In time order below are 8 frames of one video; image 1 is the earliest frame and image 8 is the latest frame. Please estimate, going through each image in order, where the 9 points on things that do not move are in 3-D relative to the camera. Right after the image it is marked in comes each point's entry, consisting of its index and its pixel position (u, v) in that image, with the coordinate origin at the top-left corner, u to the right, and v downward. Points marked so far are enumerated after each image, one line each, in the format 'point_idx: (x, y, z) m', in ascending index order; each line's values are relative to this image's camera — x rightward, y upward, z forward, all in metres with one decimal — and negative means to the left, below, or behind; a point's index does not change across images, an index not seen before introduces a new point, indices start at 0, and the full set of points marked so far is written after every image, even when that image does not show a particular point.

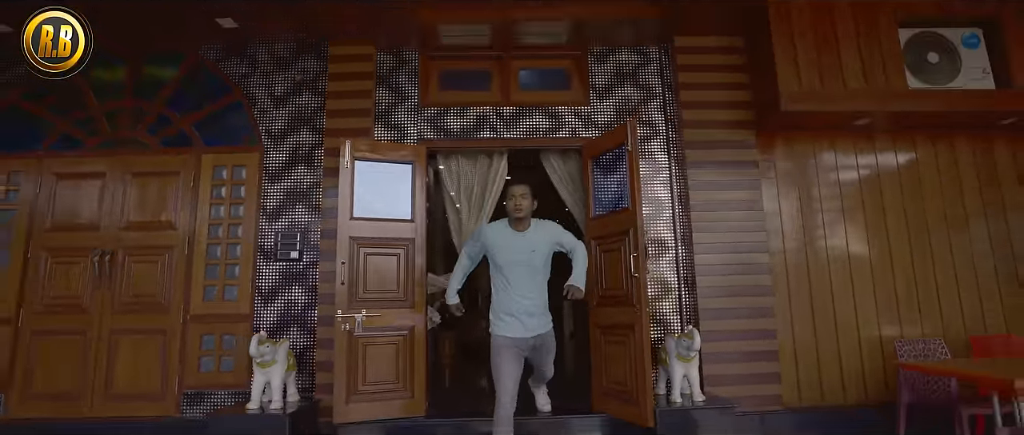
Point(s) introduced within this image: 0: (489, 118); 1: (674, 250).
0: (-0.2, +0.7, +4.3) m
1: (+1.1, -0.2, +4.1) m
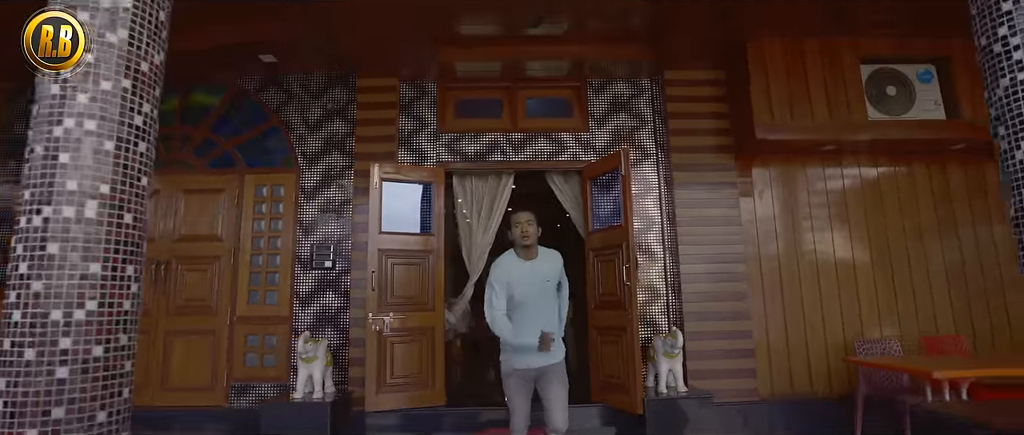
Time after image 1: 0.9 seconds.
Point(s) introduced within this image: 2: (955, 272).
0: (-0.1, +0.6, +4.8) m
1: (+1.2, -0.3, +4.6) m
2: (+3.7, -0.5, +4.7) m
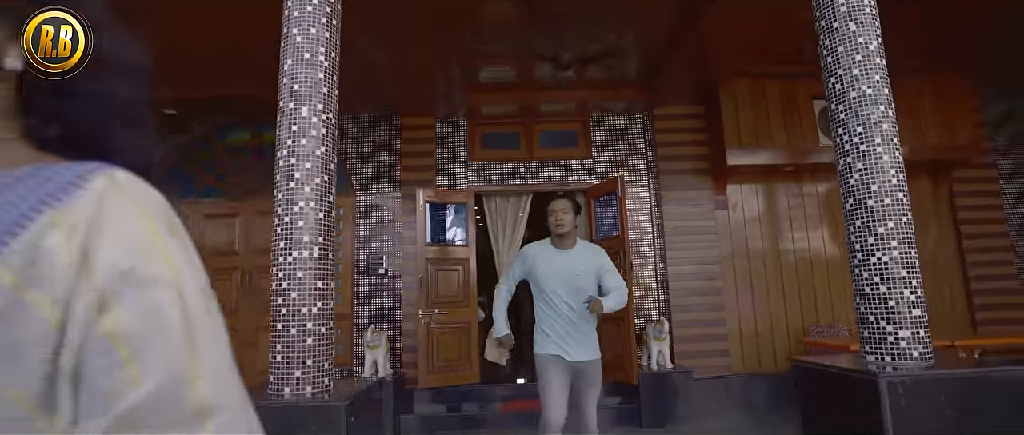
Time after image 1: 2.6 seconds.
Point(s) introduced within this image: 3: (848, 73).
0: (+0.1, +0.5, +5.9) m
1: (+1.4, -0.4, +5.7) m
2: (+3.9, -0.6, +5.7) m
3: (+1.5, +0.6, +2.6) m
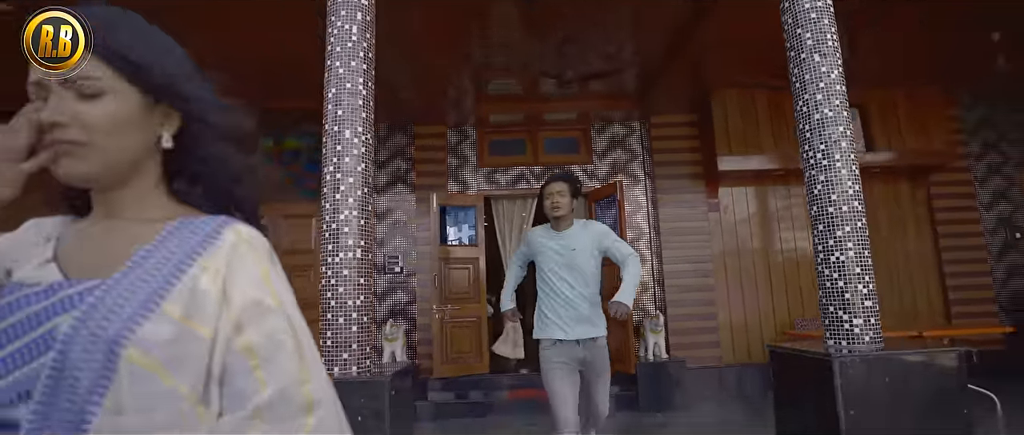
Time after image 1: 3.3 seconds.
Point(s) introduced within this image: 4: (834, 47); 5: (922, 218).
0: (+0.1, +0.5, +6.3) m
1: (+1.4, -0.4, +6.1) m
2: (+4.0, -0.6, +6.1) m
3: (+1.6, +0.6, +3.0) m
4: (+1.7, +0.9, +3.1) m
5: (+4.4, 0.0, +6.3) m
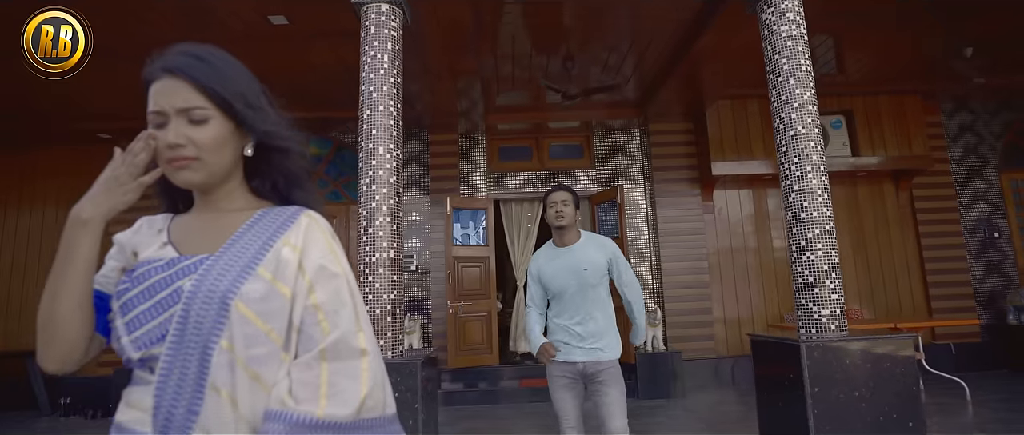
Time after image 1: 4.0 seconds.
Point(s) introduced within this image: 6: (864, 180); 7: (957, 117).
0: (+0.2, +0.4, +6.7) m
1: (+1.5, -0.5, +6.5) m
2: (+4.1, -0.6, +6.5) m
3: (+1.6, +0.6, +3.4) m
4: (+1.7, +0.9, +3.5) m
5: (+4.5, 0.0, +6.7) m
6: (+4.0, +0.4, +6.7) m
7: (+5.2, +1.2, +6.9) m
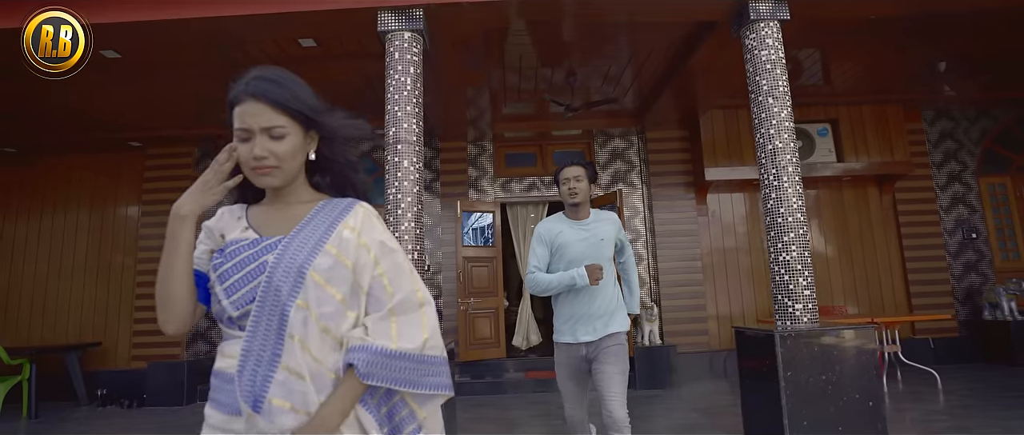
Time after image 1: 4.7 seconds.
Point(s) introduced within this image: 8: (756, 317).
0: (+0.3, +0.4, +7.1) m
1: (+1.6, -0.5, +6.9) m
2: (+4.1, -0.6, +7.0) m
3: (+1.7, +0.6, +3.9) m
4: (+1.8, +0.8, +3.9) m
5: (+4.5, 0.0, +7.1) m
6: (+4.1, +0.4, +7.1) m
7: (+5.3, +1.2, +7.3) m
8: (+2.9, -1.2, +6.8) m
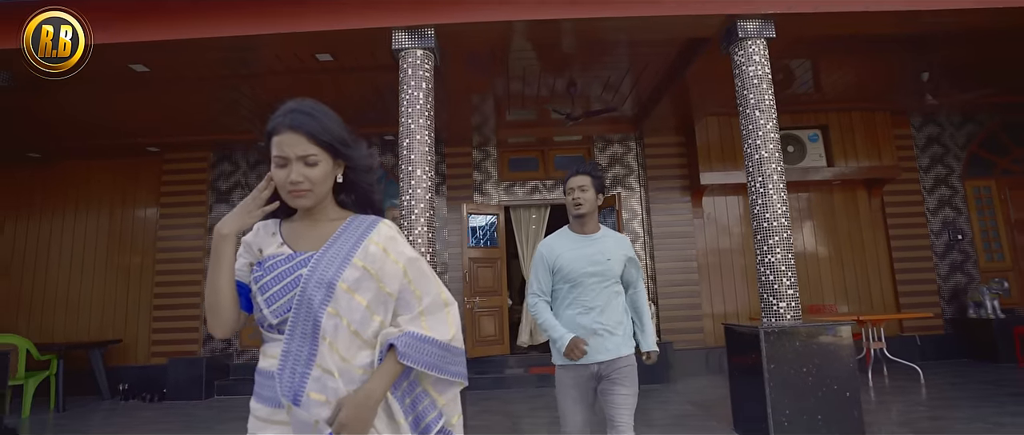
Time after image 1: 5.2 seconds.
0: (+0.3, +0.4, +7.4) m
1: (+1.6, -0.5, +7.2) m
2: (+4.2, -0.6, +7.2) m
3: (+1.7, +0.5, +4.2) m
4: (+1.8, +0.8, +4.2) m
5: (+4.6, -0.1, +7.4) m
6: (+4.1, +0.4, +7.4) m
7: (+5.3, +1.1, +7.6) m
8: (+2.9, -1.2, +7.1) m
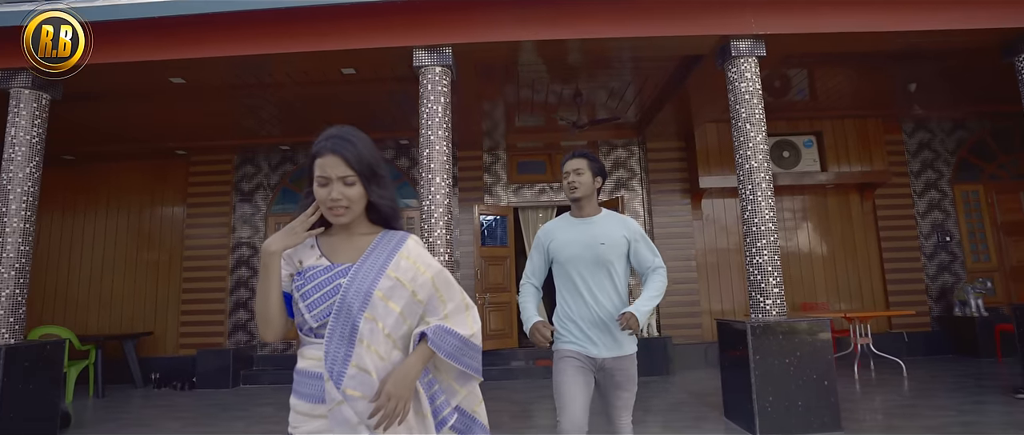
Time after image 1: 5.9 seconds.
0: (+0.5, +0.4, +7.8) m
1: (+1.7, -0.5, +7.6) m
2: (+4.3, -0.7, +7.6) m
3: (+1.8, +0.5, +4.5) m
4: (+1.9, +0.8, +4.5) m
5: (+4.7, -0.1, +7.7) m
6: (+4.3, +0.4, +7.8) m
7: (+5.5, +1.1, +7.9) m
8: (+3.0, -1.2, +7.5) m
